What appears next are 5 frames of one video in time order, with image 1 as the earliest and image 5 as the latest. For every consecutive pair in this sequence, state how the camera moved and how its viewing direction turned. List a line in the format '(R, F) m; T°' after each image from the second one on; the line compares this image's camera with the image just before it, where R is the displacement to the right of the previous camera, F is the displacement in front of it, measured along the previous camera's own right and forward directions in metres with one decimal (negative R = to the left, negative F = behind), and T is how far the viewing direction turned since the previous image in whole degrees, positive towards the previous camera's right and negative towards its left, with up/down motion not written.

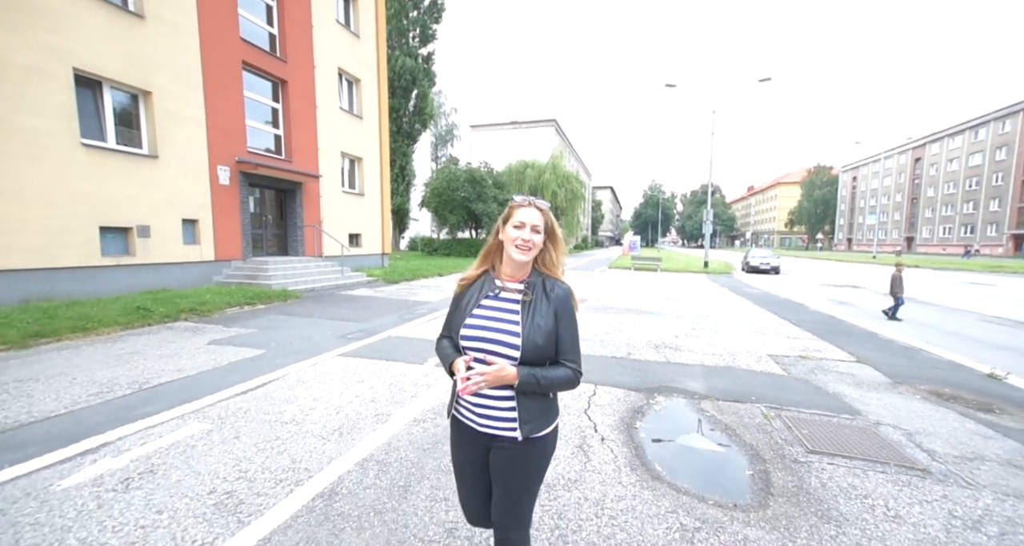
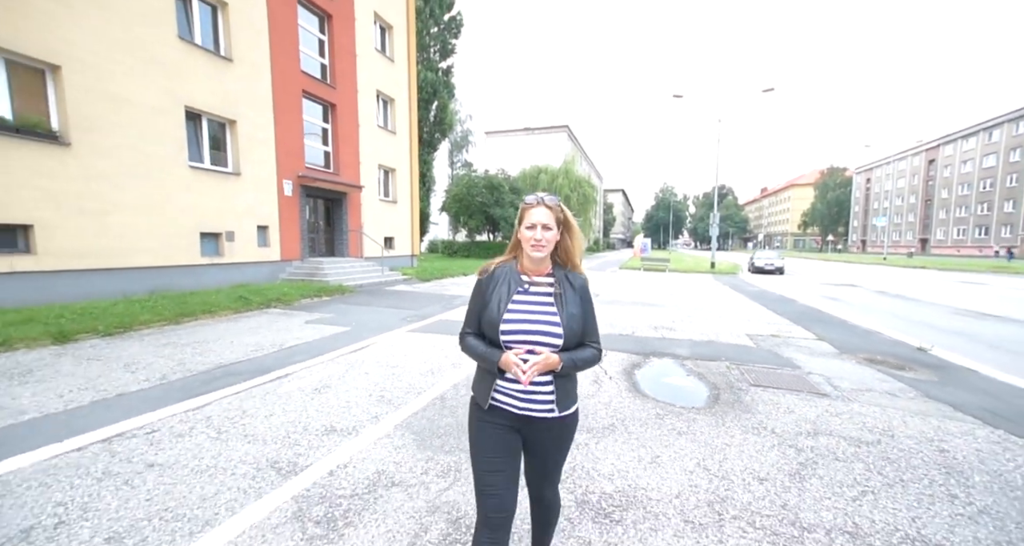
(-0.3, -1.7) m; -2°
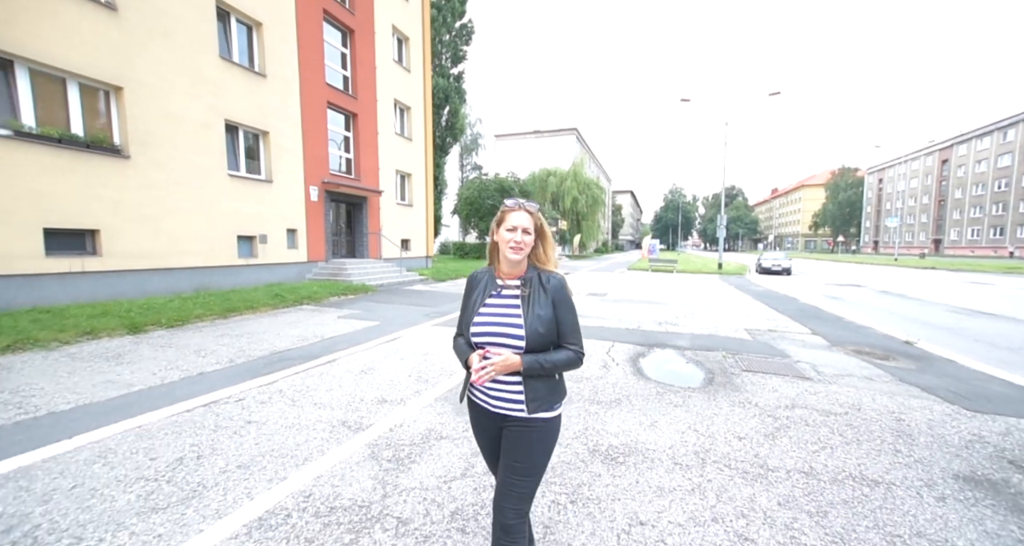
(-0.1, -0.7) m; -1°
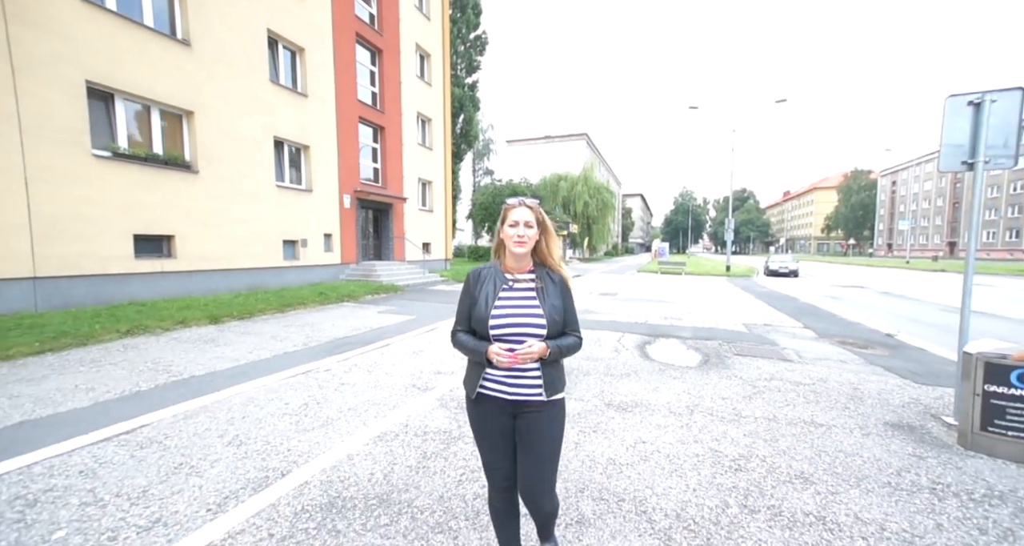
(-0.3, -1.1) m; -1°
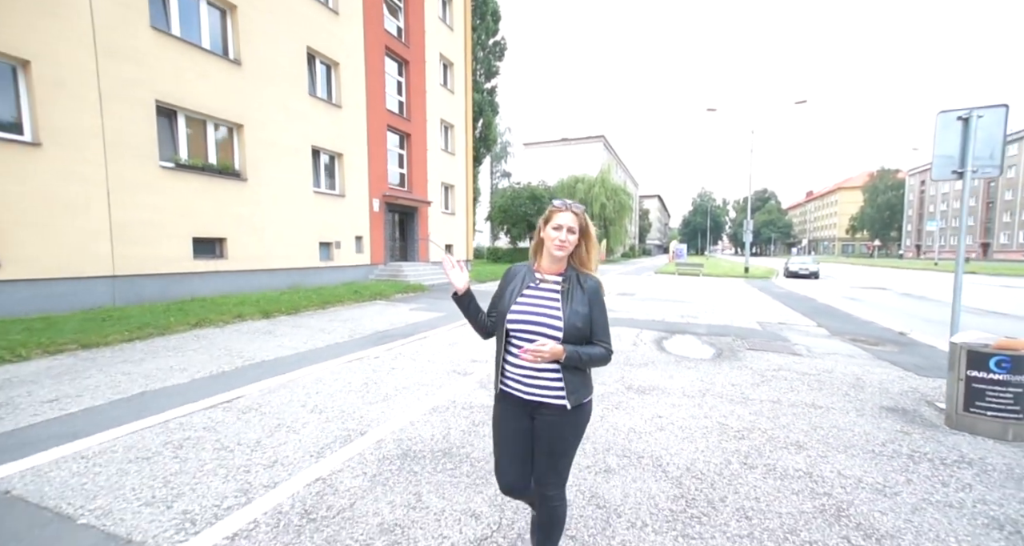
(-0.2, -0.6) m; -2°
